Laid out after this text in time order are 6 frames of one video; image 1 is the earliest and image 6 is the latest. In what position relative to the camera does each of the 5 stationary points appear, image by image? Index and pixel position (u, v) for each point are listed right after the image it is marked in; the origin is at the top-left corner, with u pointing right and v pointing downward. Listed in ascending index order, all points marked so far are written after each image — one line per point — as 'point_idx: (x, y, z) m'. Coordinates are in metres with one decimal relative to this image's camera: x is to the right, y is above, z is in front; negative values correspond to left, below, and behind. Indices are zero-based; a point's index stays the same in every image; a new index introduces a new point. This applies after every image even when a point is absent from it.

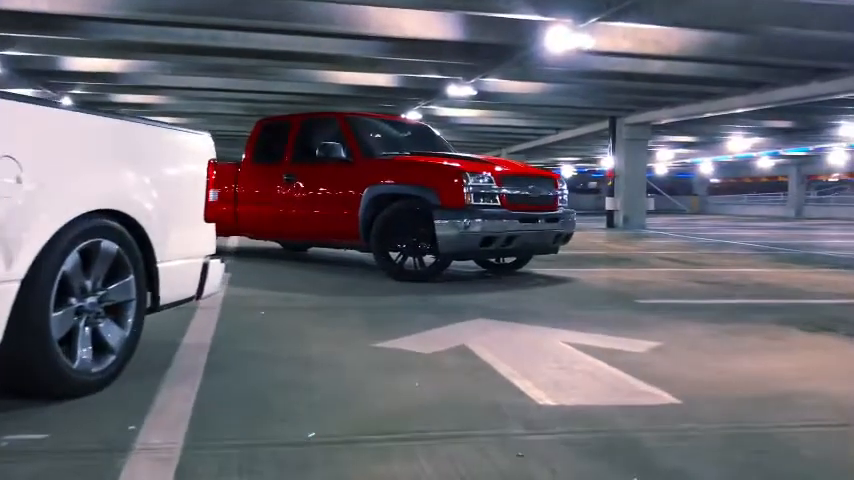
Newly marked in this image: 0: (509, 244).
0: (+1.0, -0.1, +8.8) m
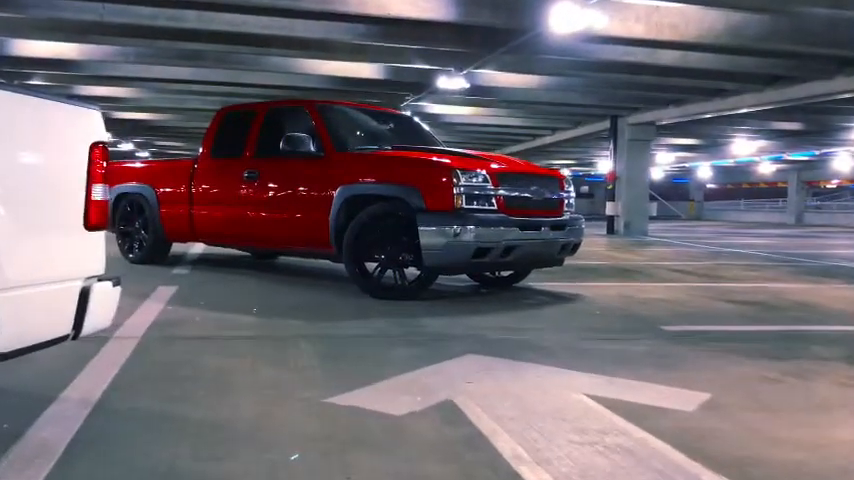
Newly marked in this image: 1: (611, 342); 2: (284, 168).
0: (+0.8, -0.2, +7.4) m
1: (+1.4, -0.8, +5.7) m
2: (-1.6, +0.8, +8.4) m
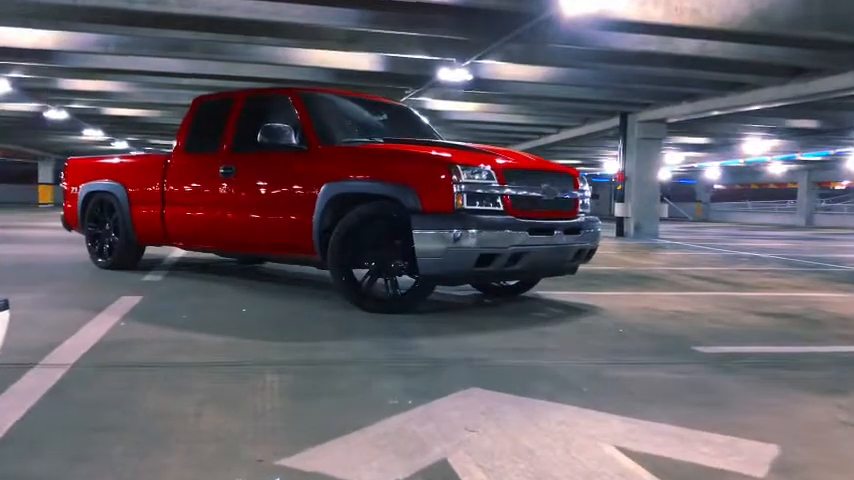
0: (+0.8, -0.2, +6.5) m
1: (+1.3, -0.8, +4.8) m
2: (-1.6, +0.8, +7.5) m
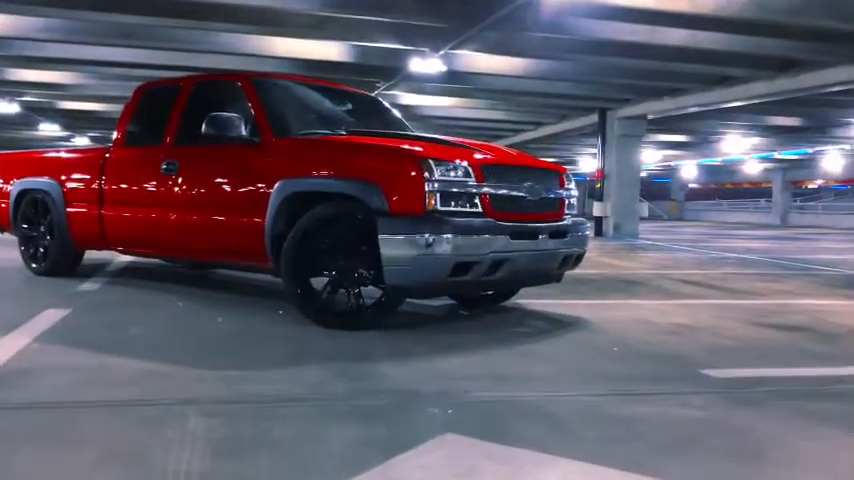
0: (+0.5, -0.3, +5.7) m
1: (+1.1, -0.9, +4.0) m
2: (-1.9, +0.7, +6.7) m
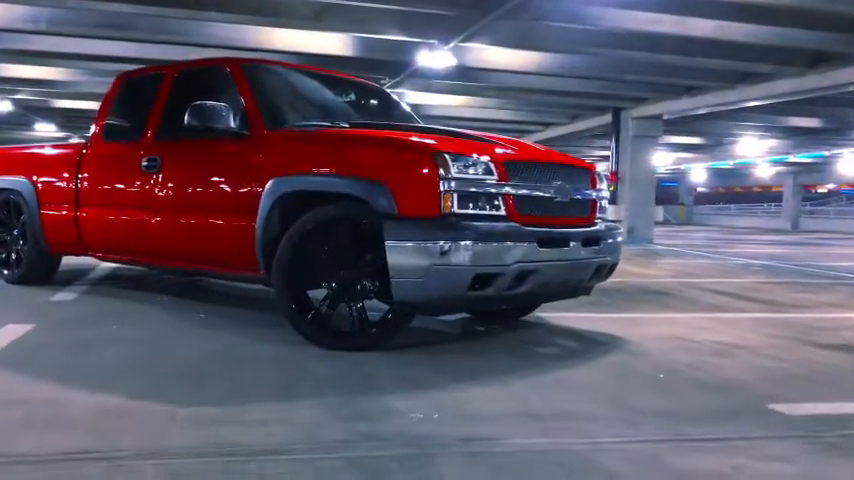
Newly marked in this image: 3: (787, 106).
0: (+0.6, -0.3, +5.0) m
1: (+1.2, -0.9, +3.2) m
2: (-1.8, +0.7, +5.9) m
3: (+8.9, +3.3, +18.9) m
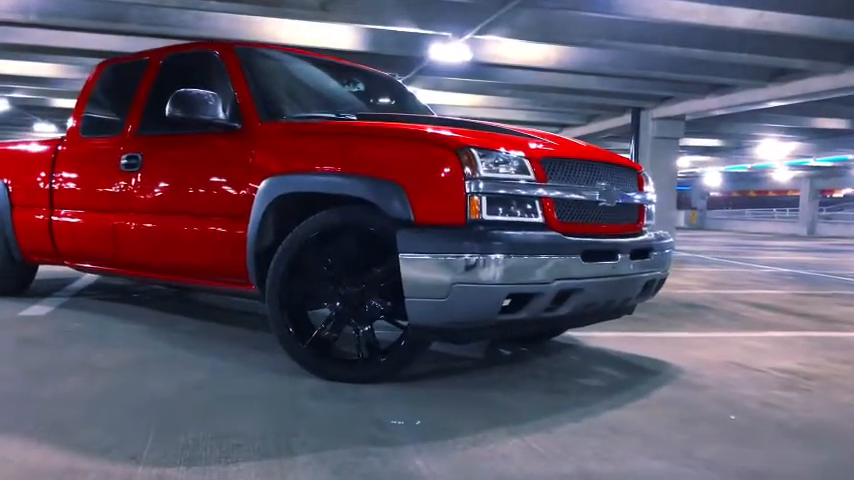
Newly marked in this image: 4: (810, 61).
0: (+0.7, -0.4, +4.2) m
1: (+1.3, -1.0, +2.4) m
2: (-1.7, +0.6, +5.1) m
3: (+9.1, +3.1, +18.0) m
4: (+5.9, +2.8, +11.8) m
